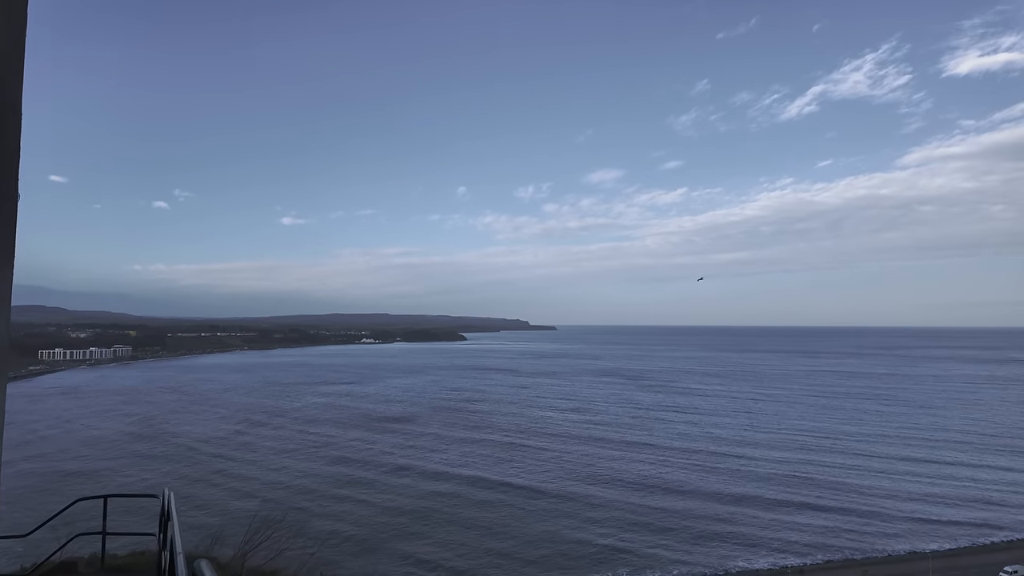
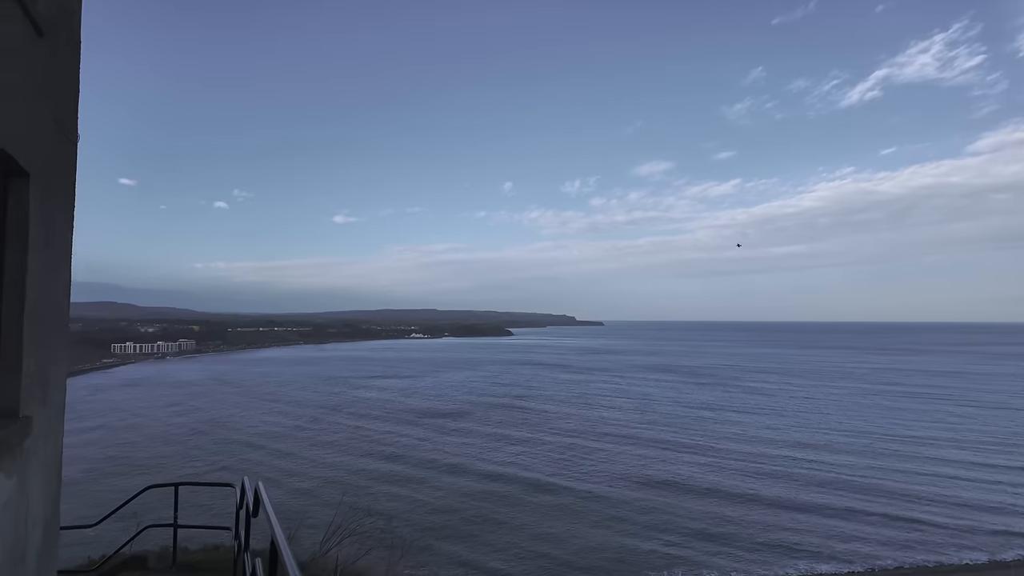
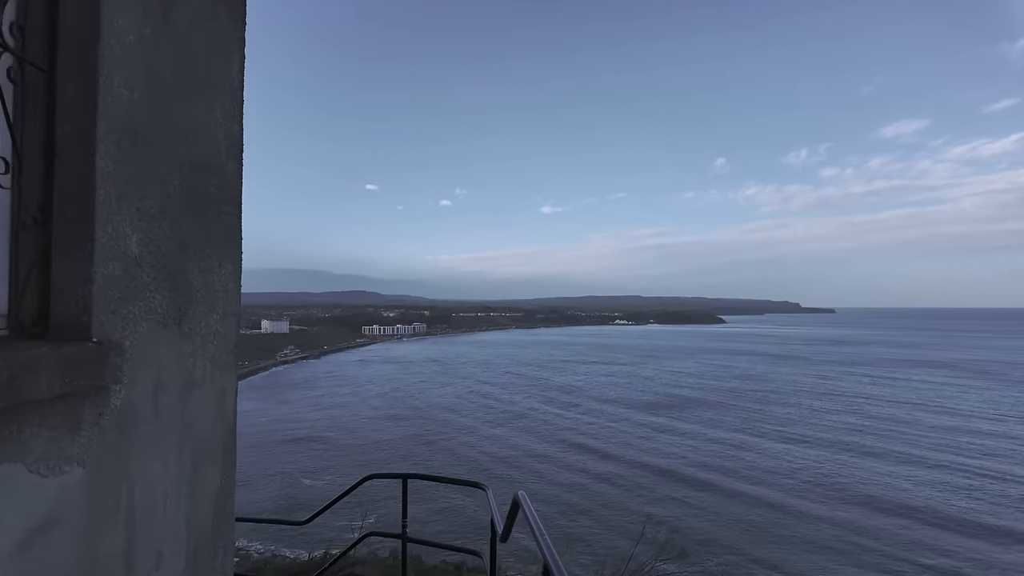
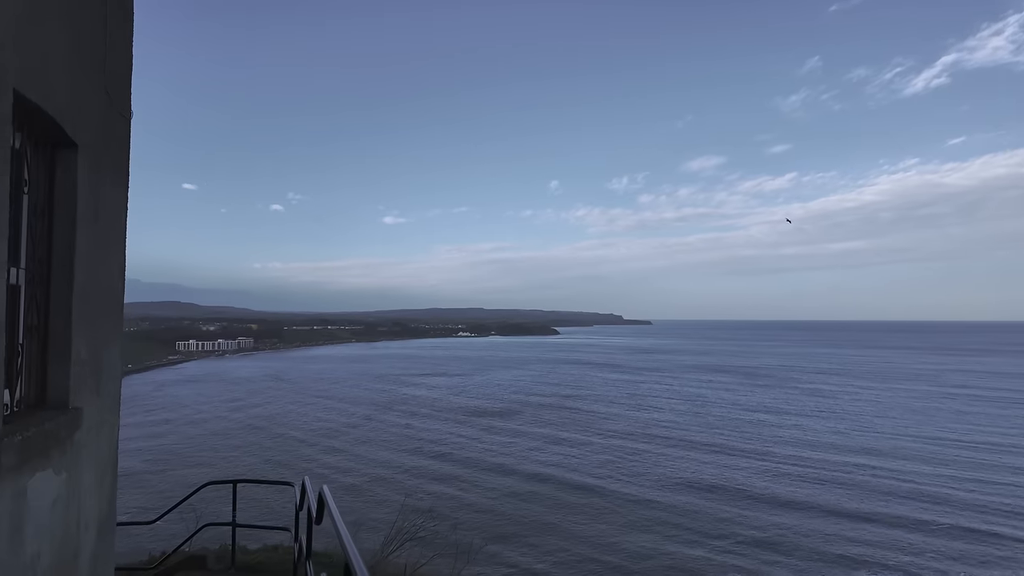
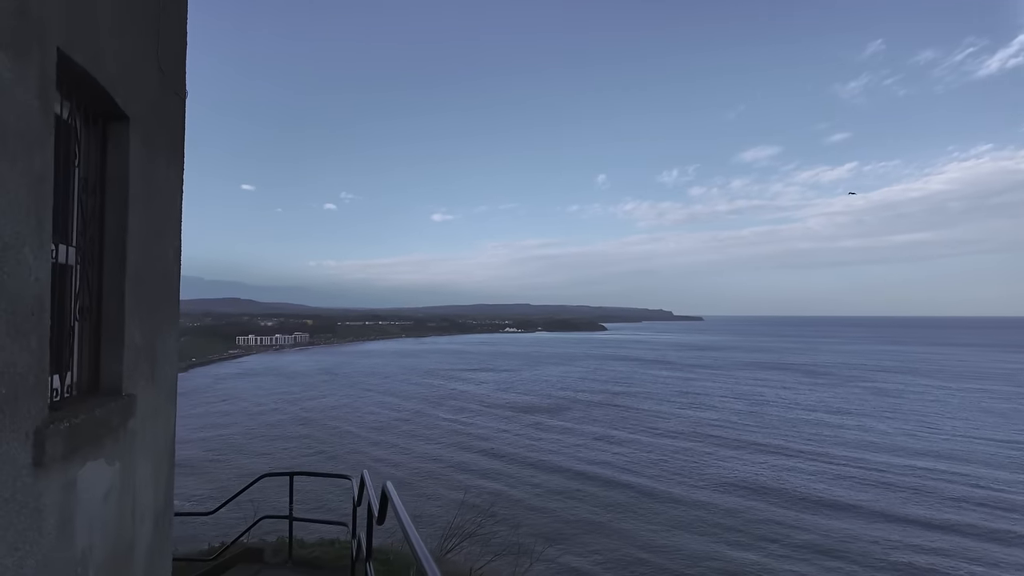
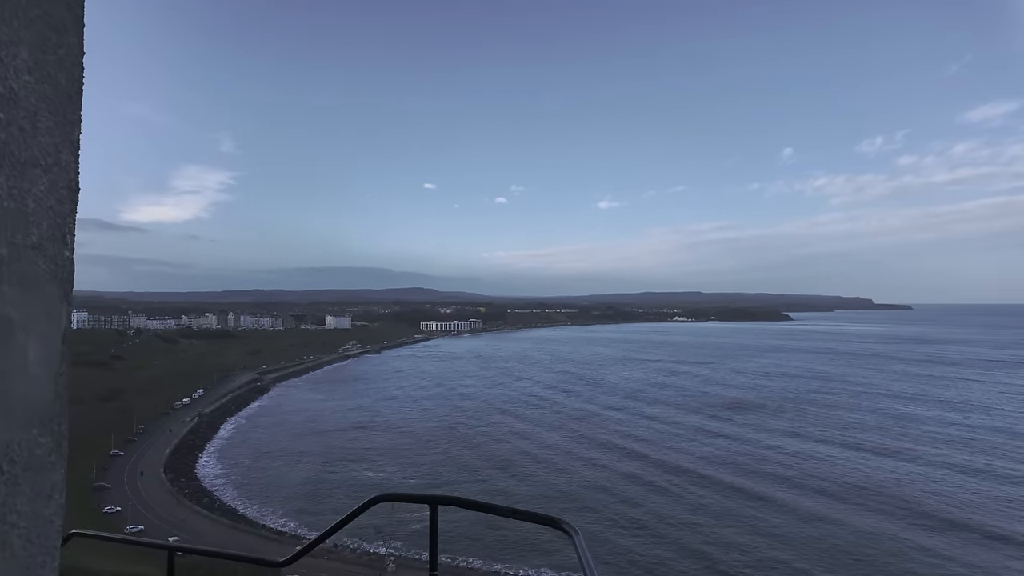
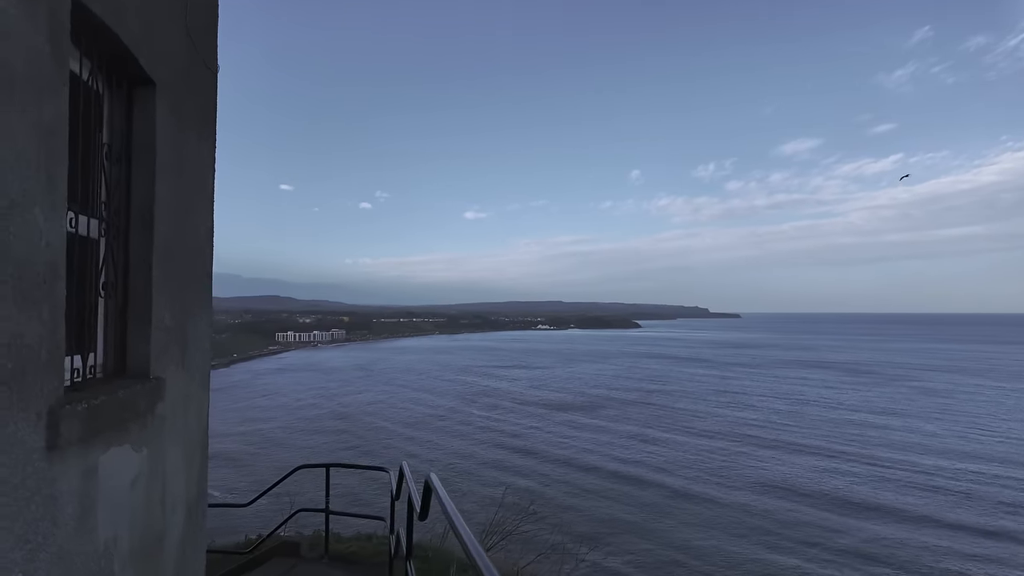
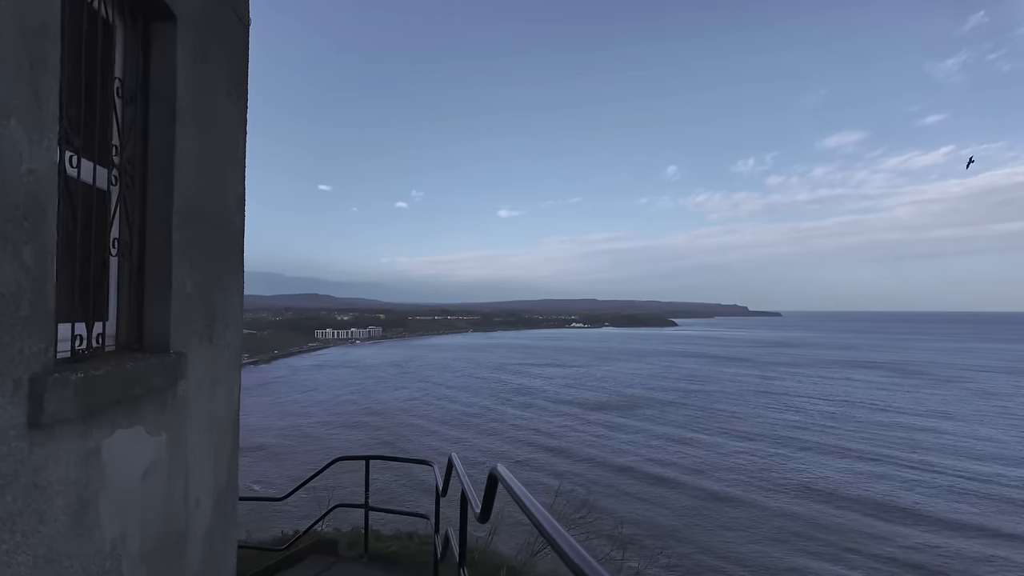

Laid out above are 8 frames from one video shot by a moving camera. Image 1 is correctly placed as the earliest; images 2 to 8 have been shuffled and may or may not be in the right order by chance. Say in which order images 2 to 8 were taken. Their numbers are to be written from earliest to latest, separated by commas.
2, 4, 5, 7, 8, 3, 6
